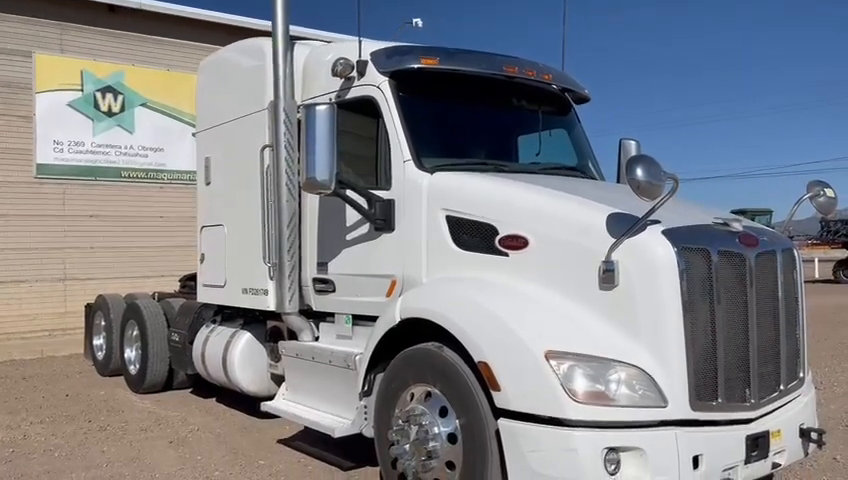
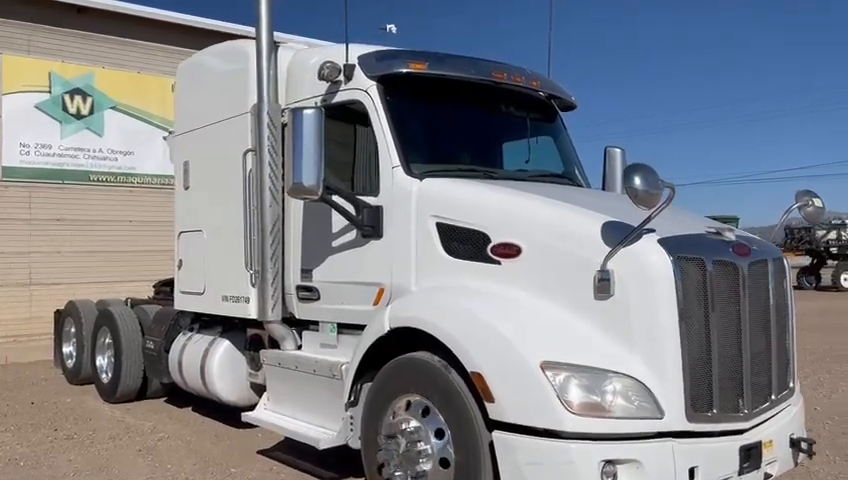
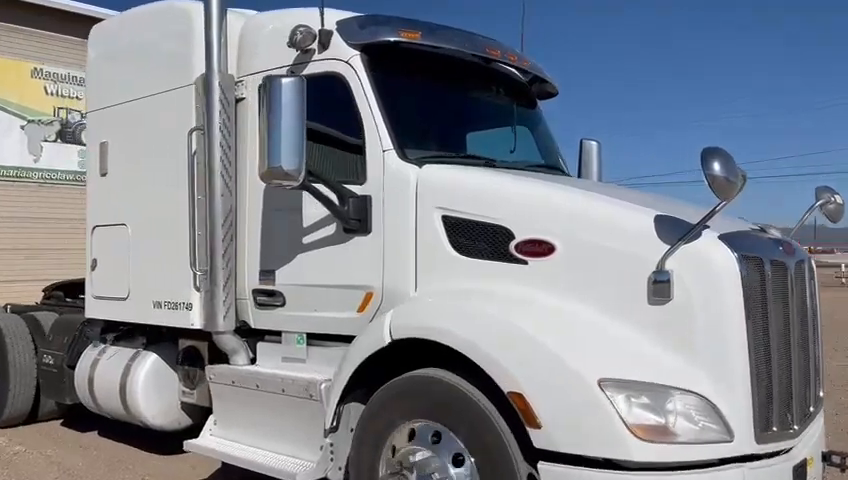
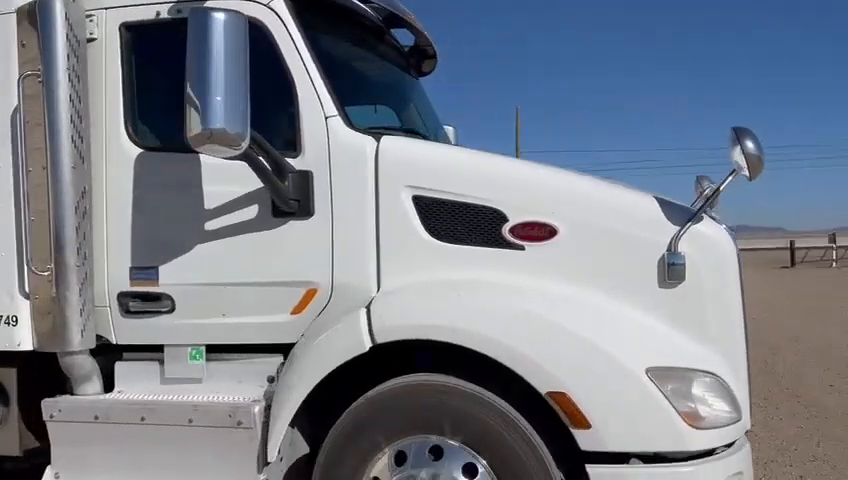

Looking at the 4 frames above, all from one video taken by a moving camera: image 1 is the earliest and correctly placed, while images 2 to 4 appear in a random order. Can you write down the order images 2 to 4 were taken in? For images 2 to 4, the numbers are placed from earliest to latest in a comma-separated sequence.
2, 3, 4
